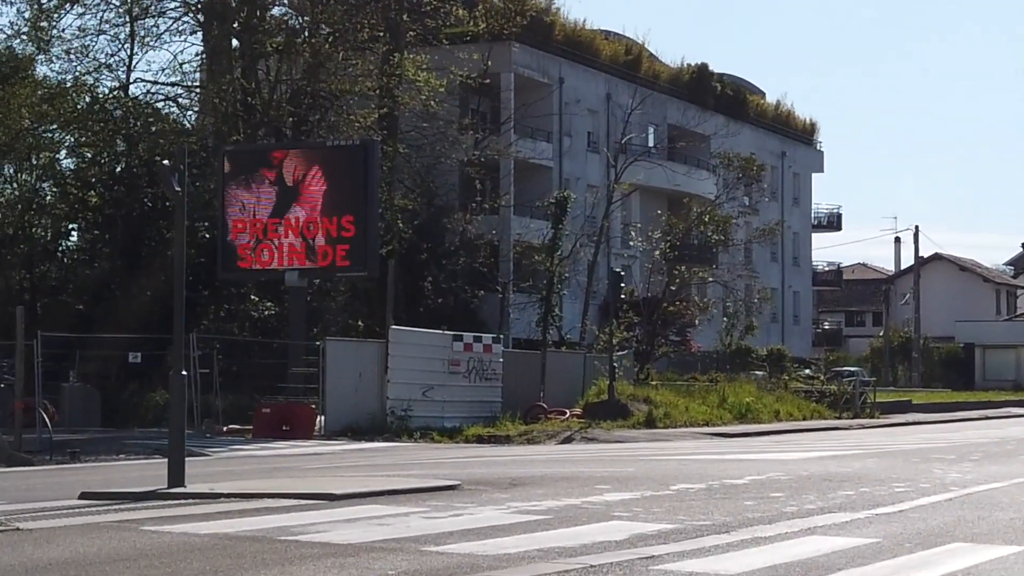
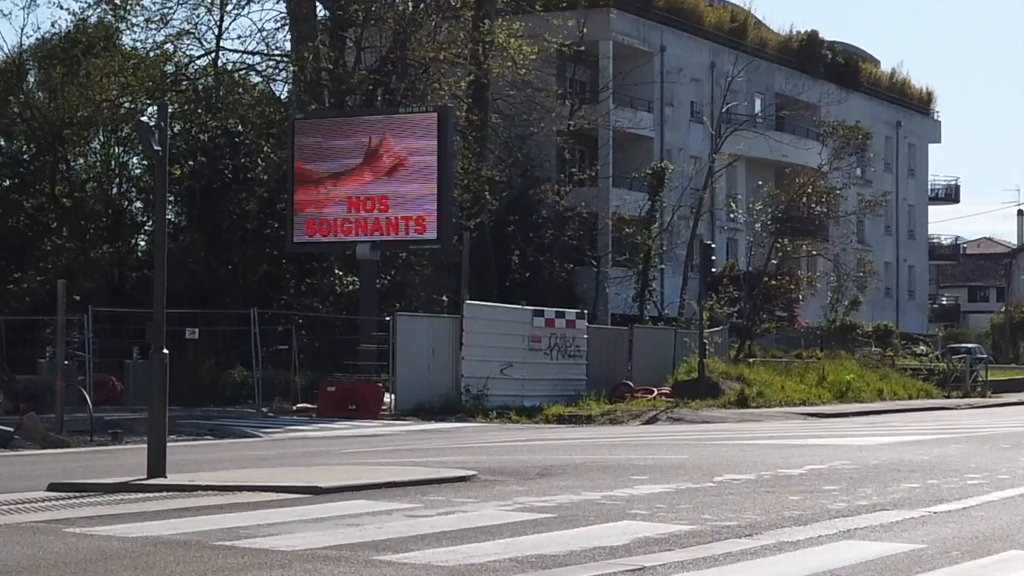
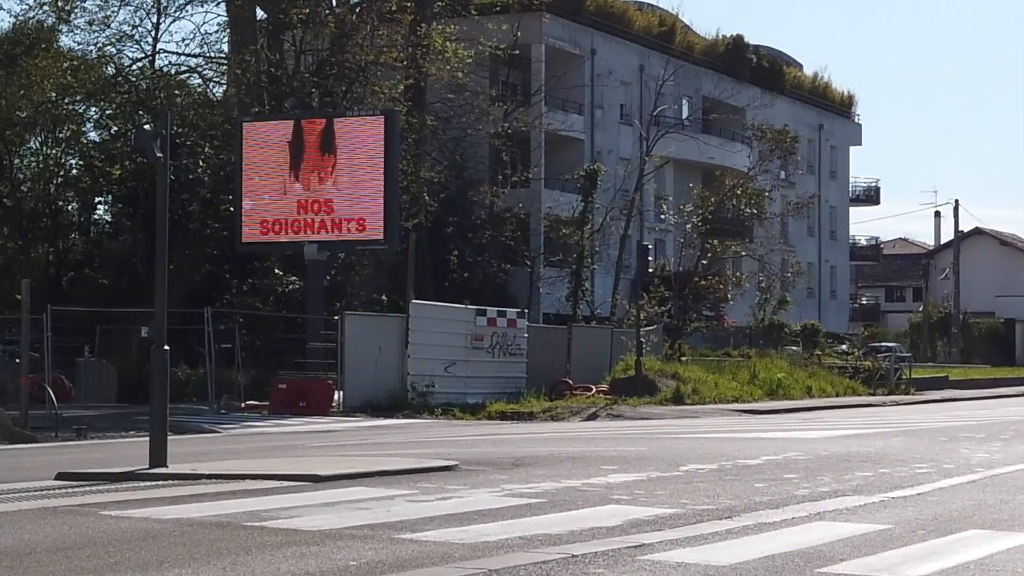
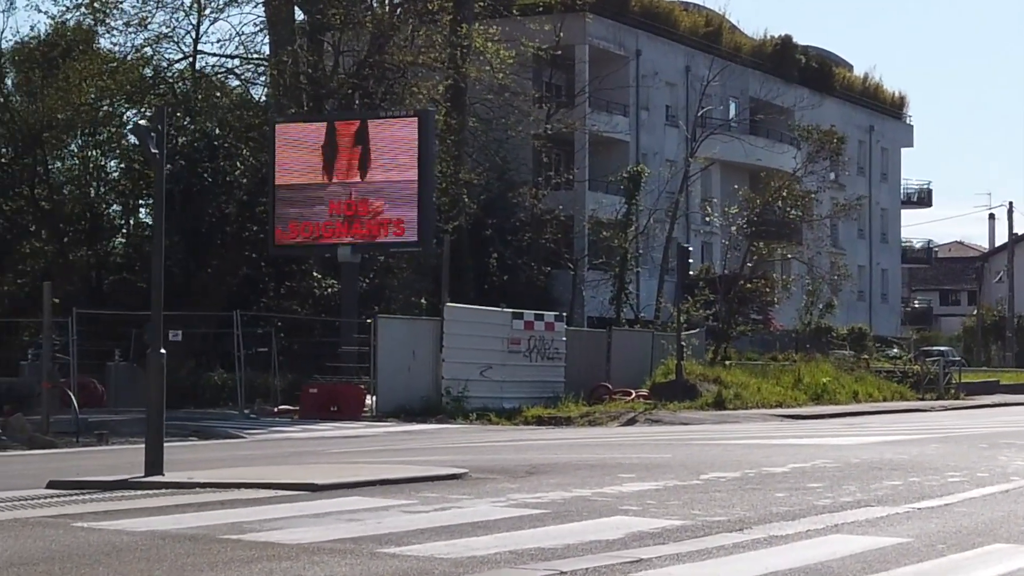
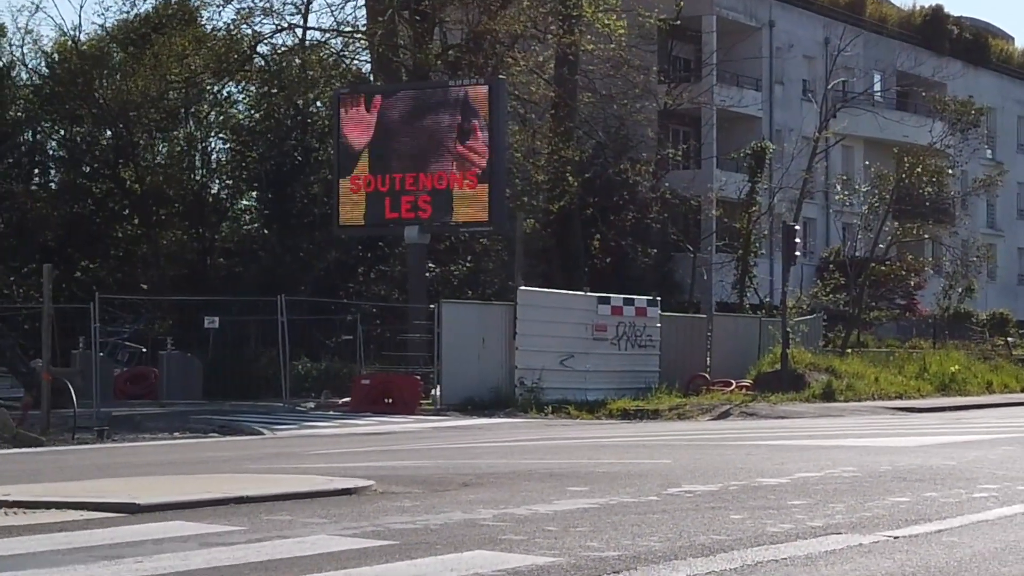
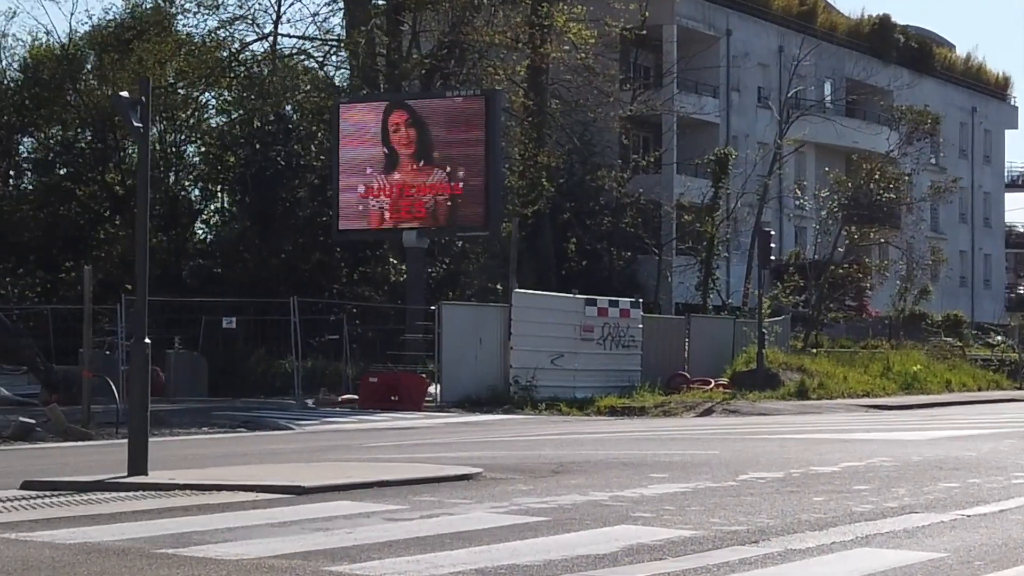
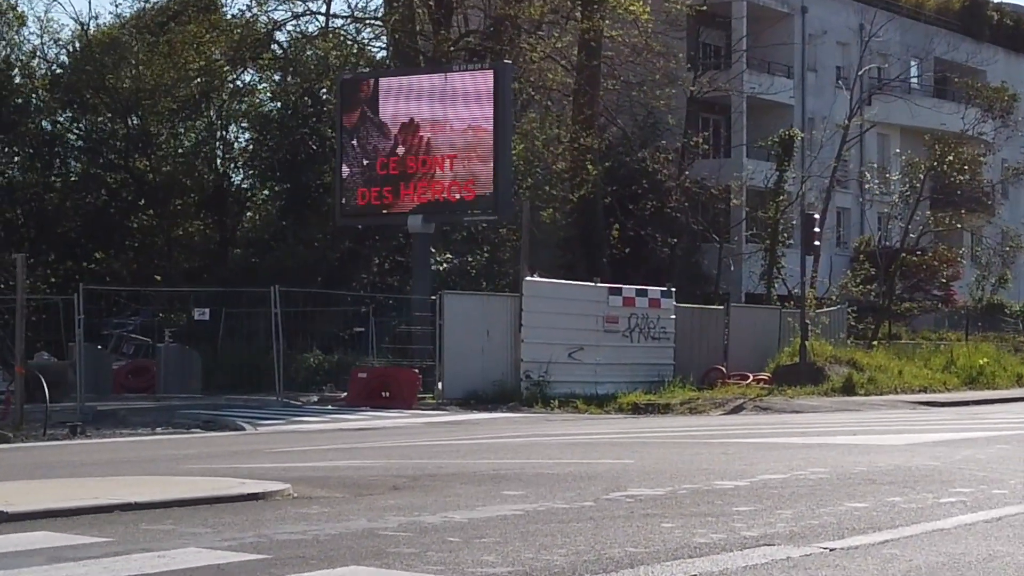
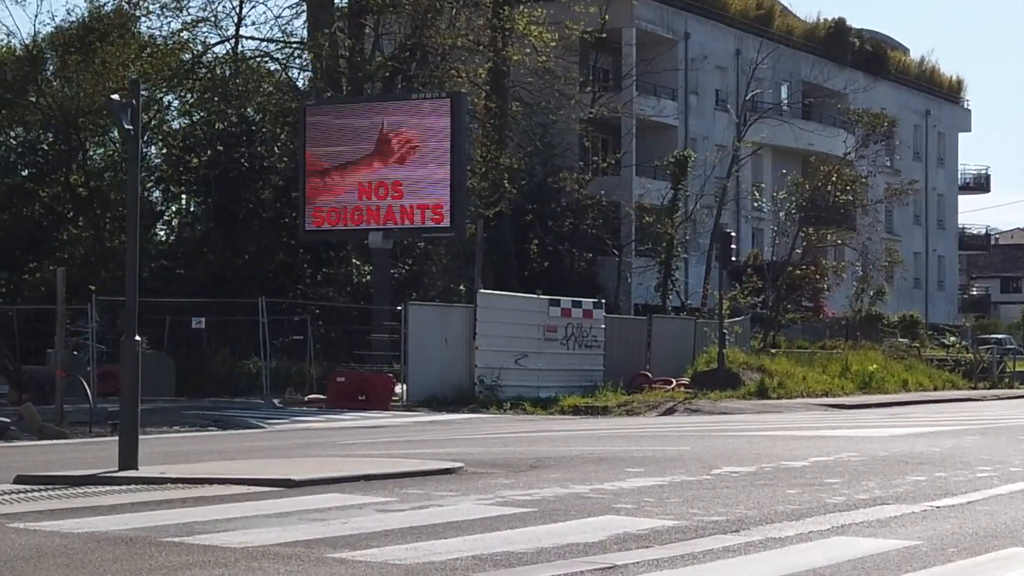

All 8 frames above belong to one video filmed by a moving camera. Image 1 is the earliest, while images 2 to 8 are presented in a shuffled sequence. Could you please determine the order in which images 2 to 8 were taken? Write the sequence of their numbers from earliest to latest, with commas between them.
3, 4, 2, 8, 6, 5, 7
